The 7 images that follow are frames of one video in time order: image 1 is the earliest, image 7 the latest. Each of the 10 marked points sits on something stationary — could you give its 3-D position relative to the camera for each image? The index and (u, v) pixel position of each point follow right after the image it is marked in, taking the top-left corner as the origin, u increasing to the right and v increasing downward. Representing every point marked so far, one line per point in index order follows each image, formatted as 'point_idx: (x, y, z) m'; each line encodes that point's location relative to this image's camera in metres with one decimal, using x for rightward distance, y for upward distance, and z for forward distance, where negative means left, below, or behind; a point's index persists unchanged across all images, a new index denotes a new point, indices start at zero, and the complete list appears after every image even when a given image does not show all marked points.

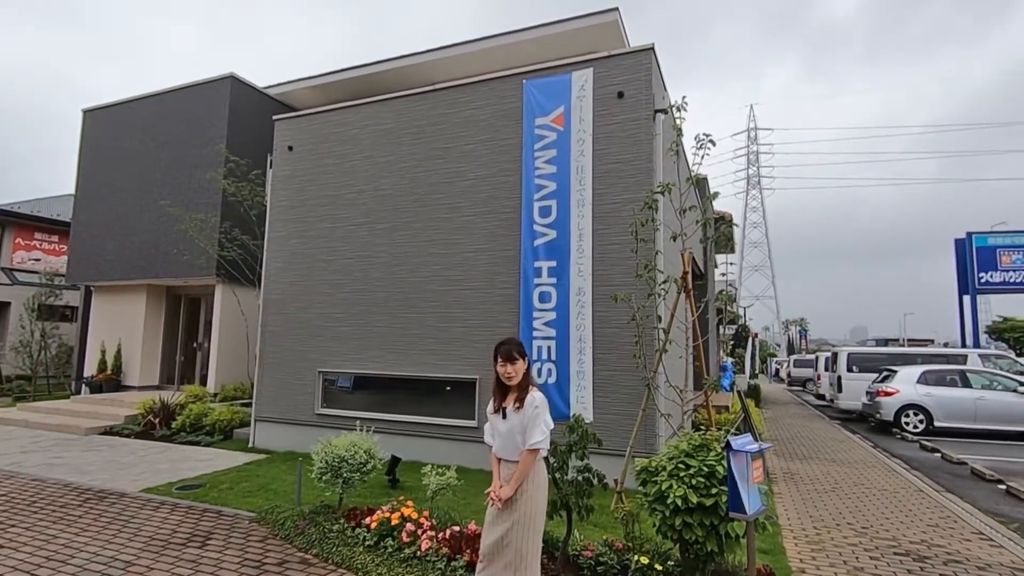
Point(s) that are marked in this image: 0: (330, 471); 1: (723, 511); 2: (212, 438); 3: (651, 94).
0: (-1.6, -1.6, +4.7) m
1: (+1.3, -1.3, +3.2) m
2: (-5.0, -2.5, +8.9) m
3: (+1.7, +2.3, +6.5) m
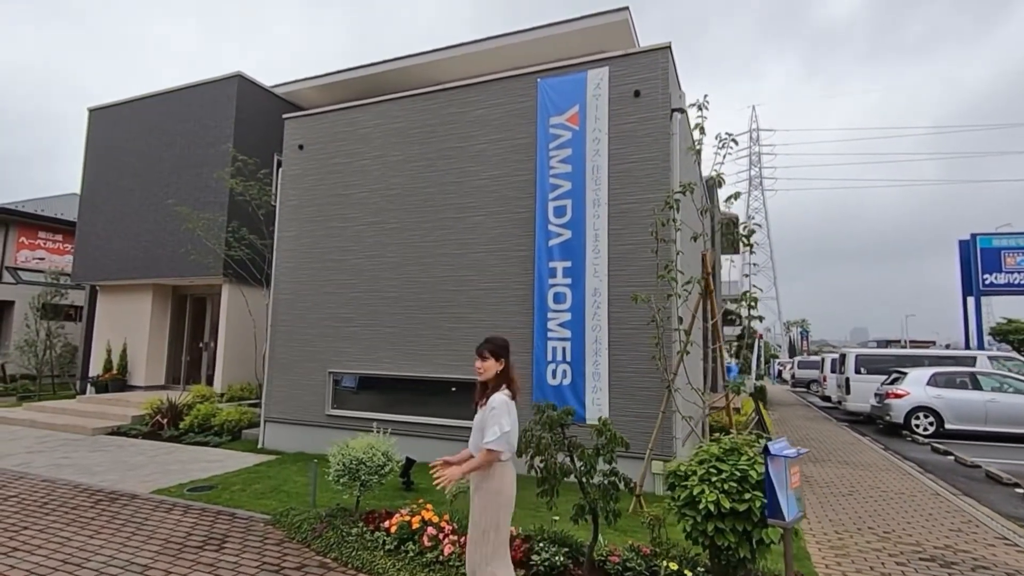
0: (-1.4, -1.6, +4.7) m
1: (+1.4, -1.3, +3.2) m
2: (-4.8, -2.5, +8.9) m
3: (+1.8, +2.3, +6.4) m
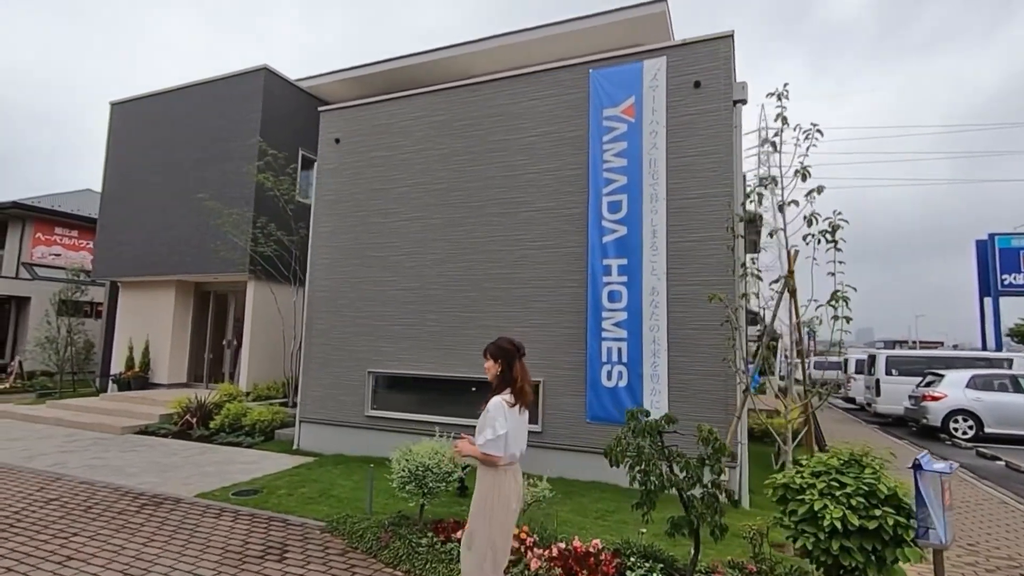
0: (-0.8, -1.6, +4.5) m
1: (+2.0, -1.3, +2.9) m
2: (-4.2, -2.4, +8.7) m
3: (+2.5, +2.3, +6.2) m
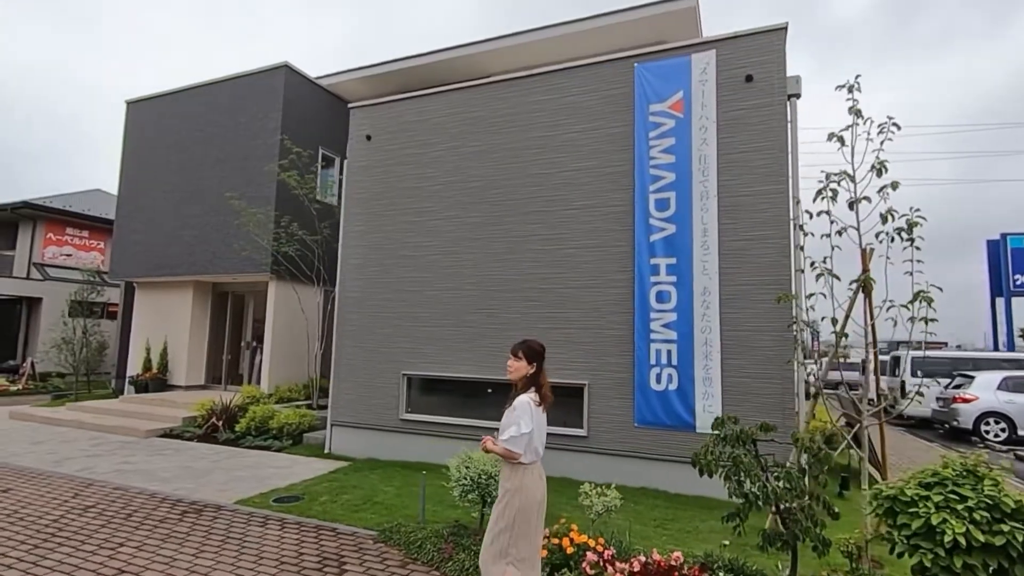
0: (-0.3, -1.6, +4.3) m
1: (+2.6, -1.3, +2.7) m
2: (-3.6, -2.4, +8.5) m
3: (+3.0, +2.3, +6.0) m
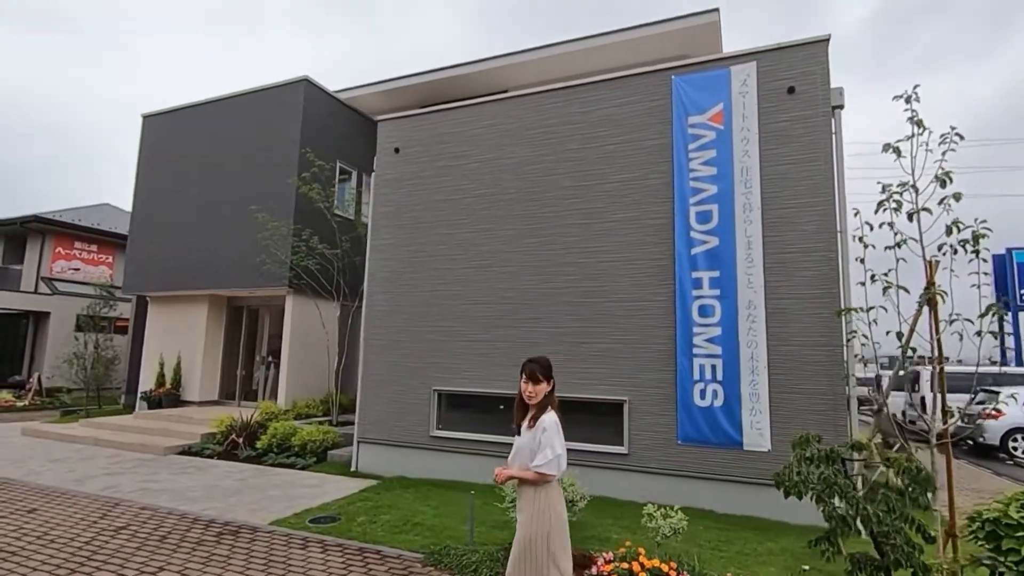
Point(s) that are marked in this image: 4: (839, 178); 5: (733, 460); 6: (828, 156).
0: (+0.2, -1.7, +4.1) m
1: (+3.0, -1.4, +2.6) m
2: (-3.2, -2.7, +8.3) m
3: (+3.5, +2.2, +5.9) m
4: (+3.5, +1.2, +5.8) m
5: (+2.4, -1.9, +5.8) m
6: (+3.4, +1.4, +5.8) m
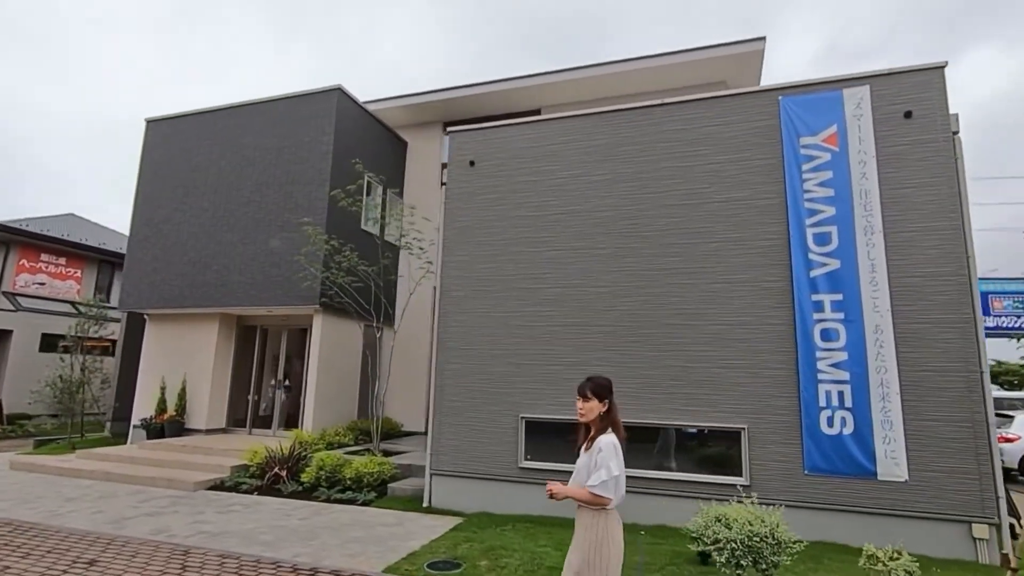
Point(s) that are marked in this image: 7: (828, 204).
0: (+1.6, -1.8, +3.7) m
1: (+4.6, -1.5, +2.4) m
2: (-2.1, -2.9, +7.6) m
3: (+4.8, +1.9, +6.0) m
4: (+4.8, +0.9, +5.8) m
5: (+3.7, -2.1, +5.6) m
6: (+4.7, +1.2, +5.8) m
7: (+3.6, +1.0, +6.1) m
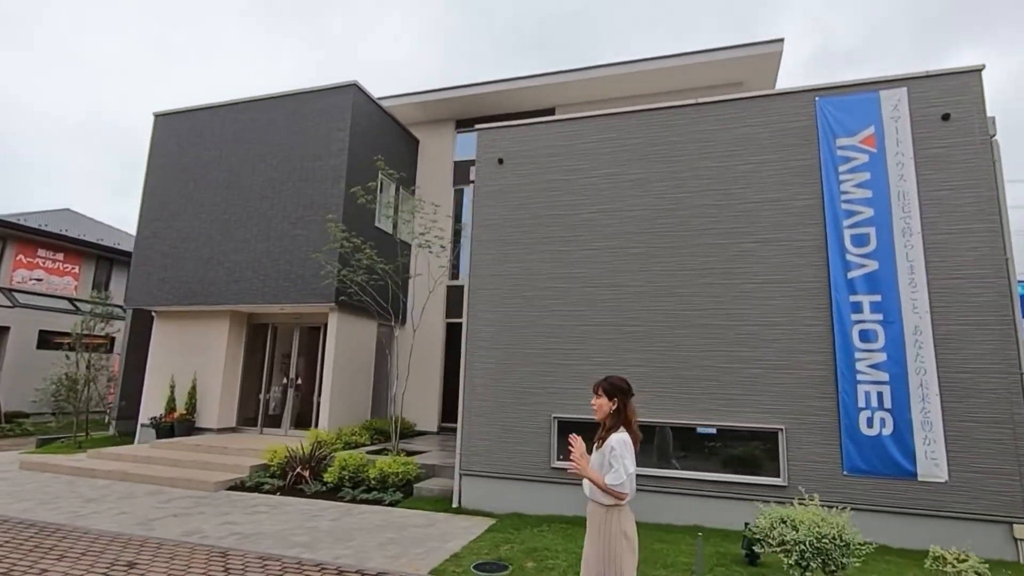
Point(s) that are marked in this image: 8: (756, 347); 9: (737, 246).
0: (+2.1, -1.8, +3.7) m
1: (+5.1, -1.5, +2.5) m
2: (-1.7, -2.9, +7.5) m
3: (+5.2, +1.9, +6.0) m
4: (+5.3, +0.9, +5.8) m
5: (+4.1, -2.1, +5.6) m
6: (+5.2, +1.1, +5.8) m
7: (+4.0, +0.9, +6.1) m
8: (+2.8, -0.7, +6.3) m
9: (+2.7, +0.5, +6.6) m
